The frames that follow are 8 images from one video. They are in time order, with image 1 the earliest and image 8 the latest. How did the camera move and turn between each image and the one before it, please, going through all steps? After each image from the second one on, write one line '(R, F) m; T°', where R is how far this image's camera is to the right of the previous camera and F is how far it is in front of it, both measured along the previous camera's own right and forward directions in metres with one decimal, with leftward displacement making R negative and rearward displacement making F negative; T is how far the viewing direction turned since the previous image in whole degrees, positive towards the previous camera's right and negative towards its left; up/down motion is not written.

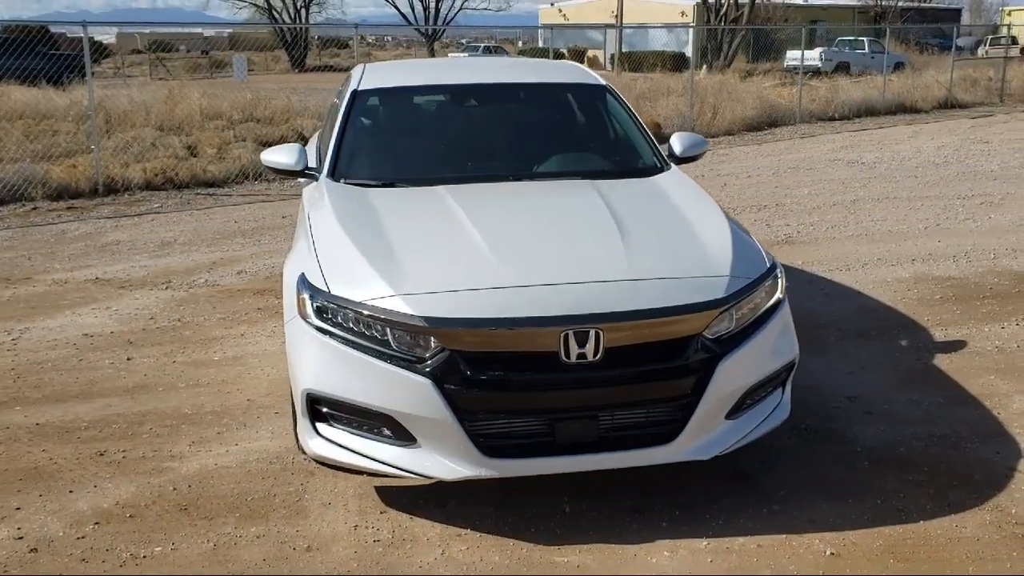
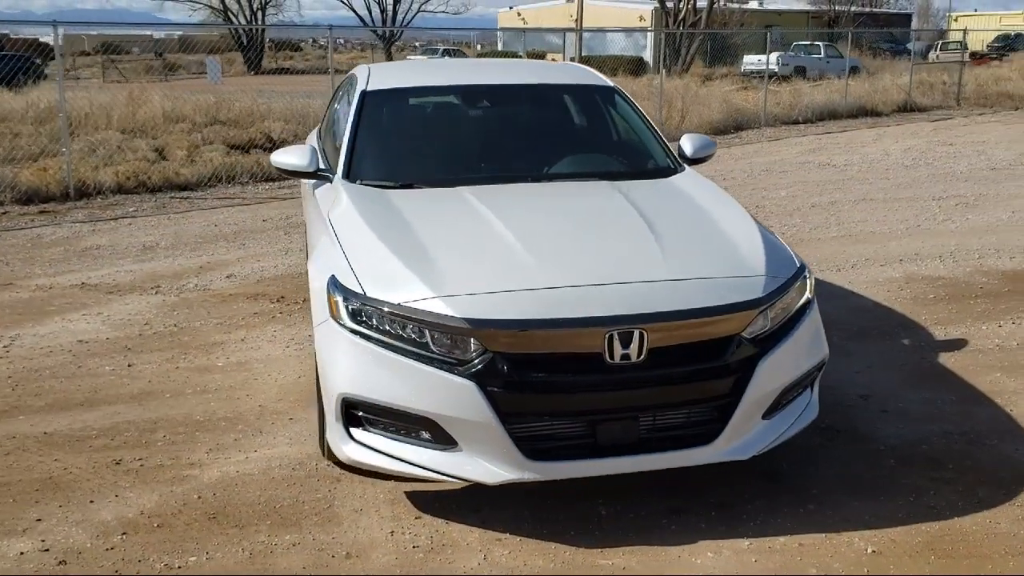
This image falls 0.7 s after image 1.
(-0.3, 0.0) m; +3°
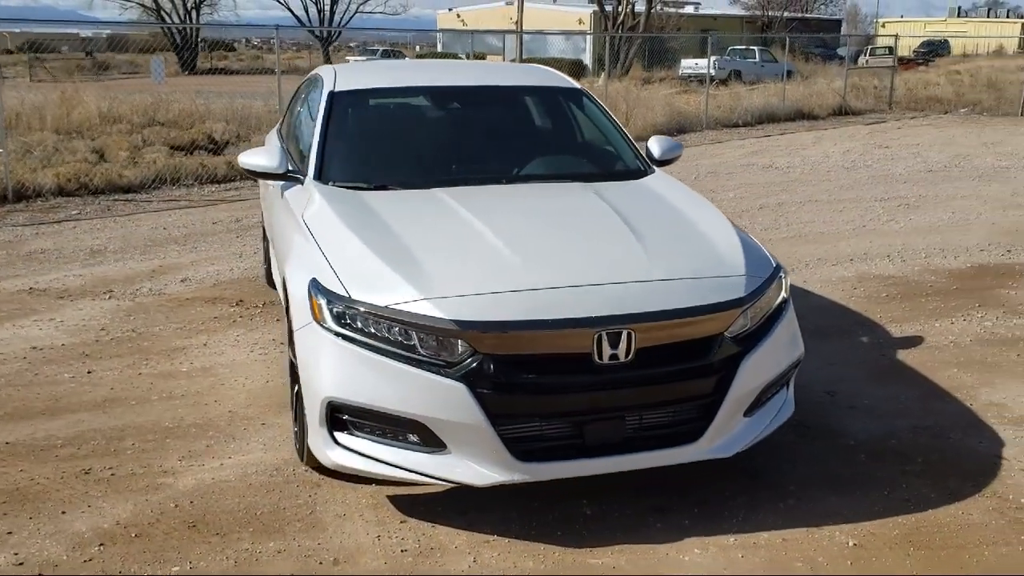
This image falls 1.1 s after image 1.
(-0.2, 0.0) m; +4°
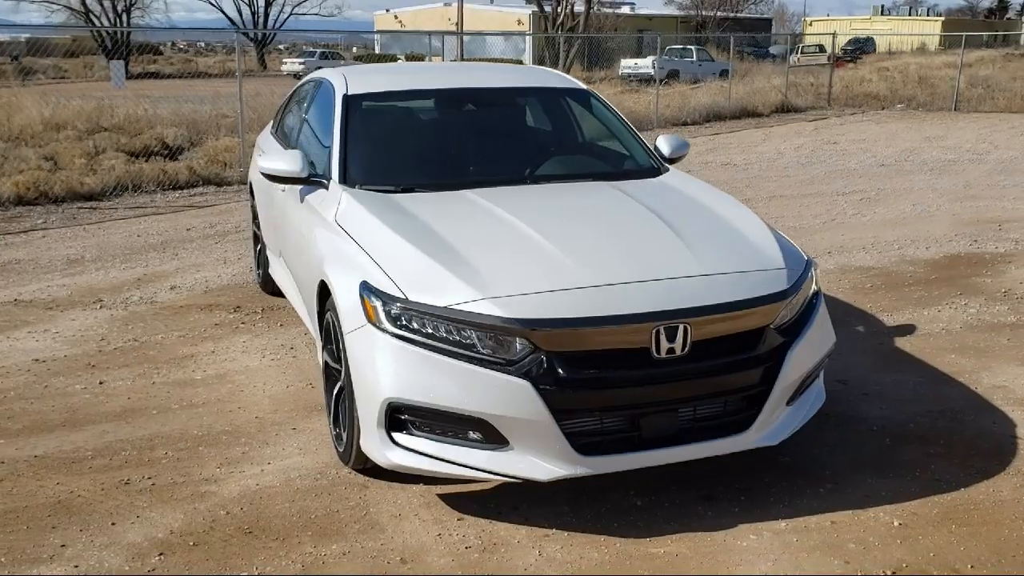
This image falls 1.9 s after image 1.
(-0.4, 0.0) m; +4°
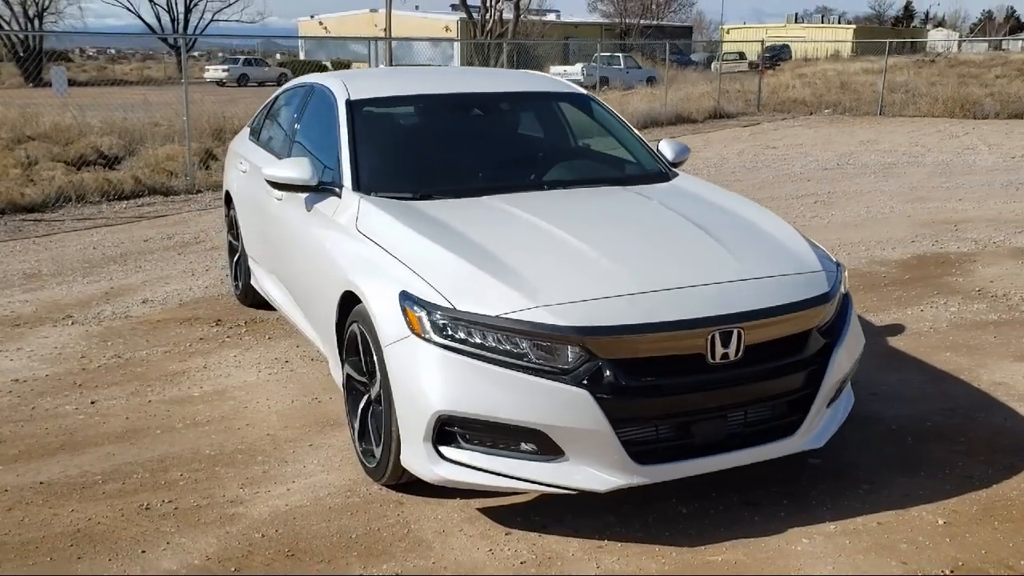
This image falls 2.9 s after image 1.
(-0.4, +0.1) m; +4°
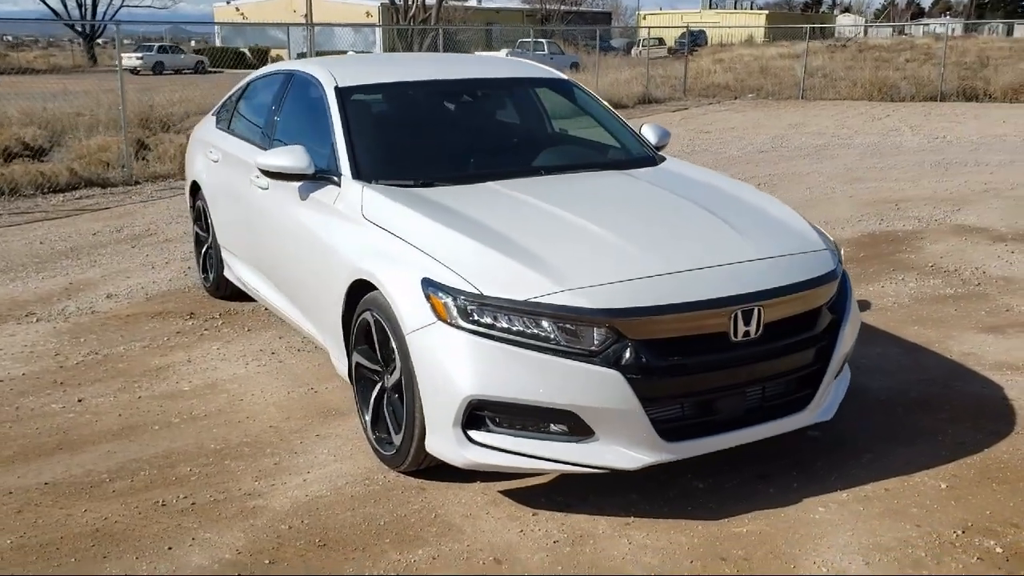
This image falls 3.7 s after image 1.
(-0.4, 0.0) m; +5°
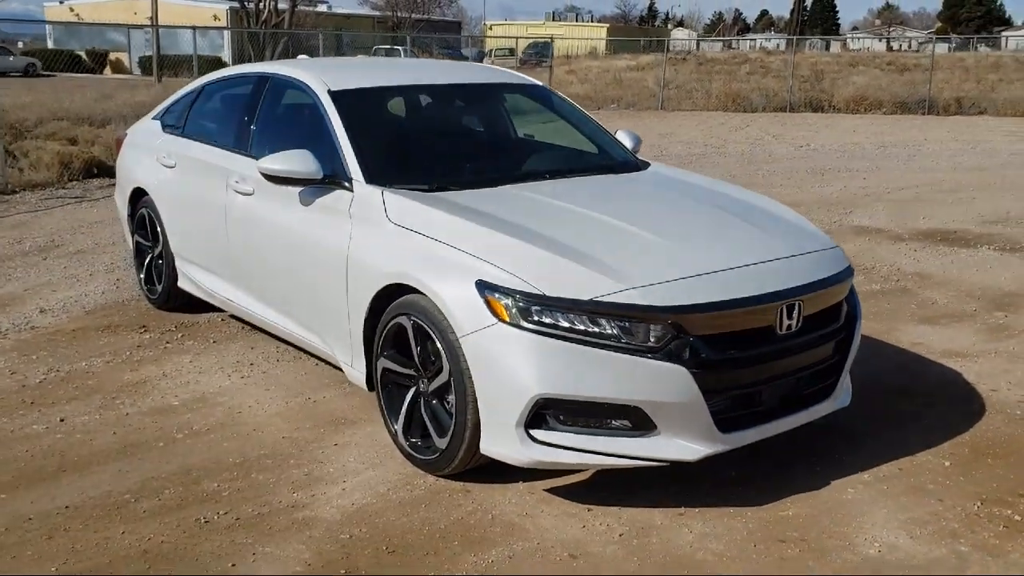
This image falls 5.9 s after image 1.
(-0.8, 0.0) m; +9°
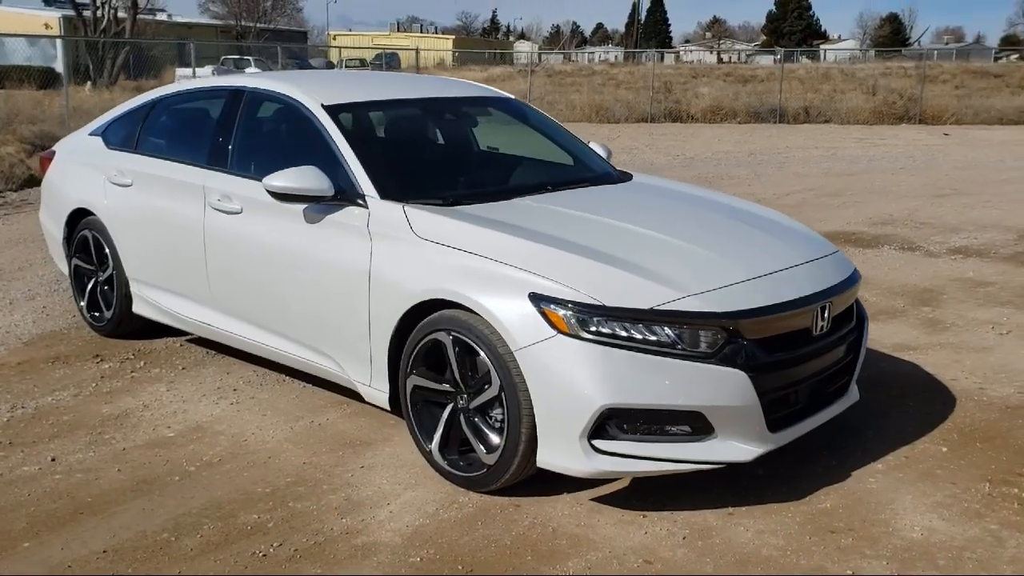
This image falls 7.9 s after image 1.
(-0.7, 0.0) m; +9°
